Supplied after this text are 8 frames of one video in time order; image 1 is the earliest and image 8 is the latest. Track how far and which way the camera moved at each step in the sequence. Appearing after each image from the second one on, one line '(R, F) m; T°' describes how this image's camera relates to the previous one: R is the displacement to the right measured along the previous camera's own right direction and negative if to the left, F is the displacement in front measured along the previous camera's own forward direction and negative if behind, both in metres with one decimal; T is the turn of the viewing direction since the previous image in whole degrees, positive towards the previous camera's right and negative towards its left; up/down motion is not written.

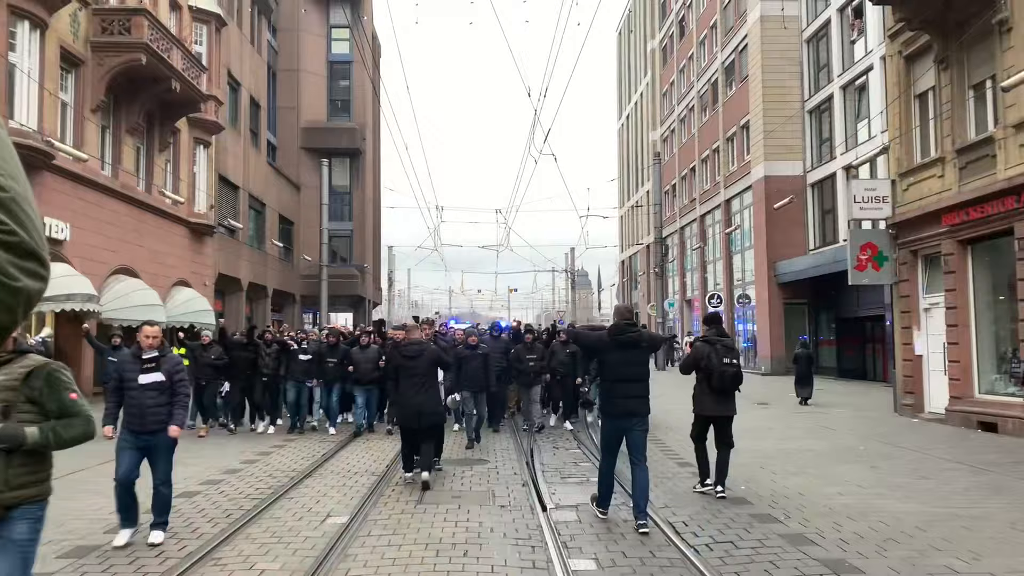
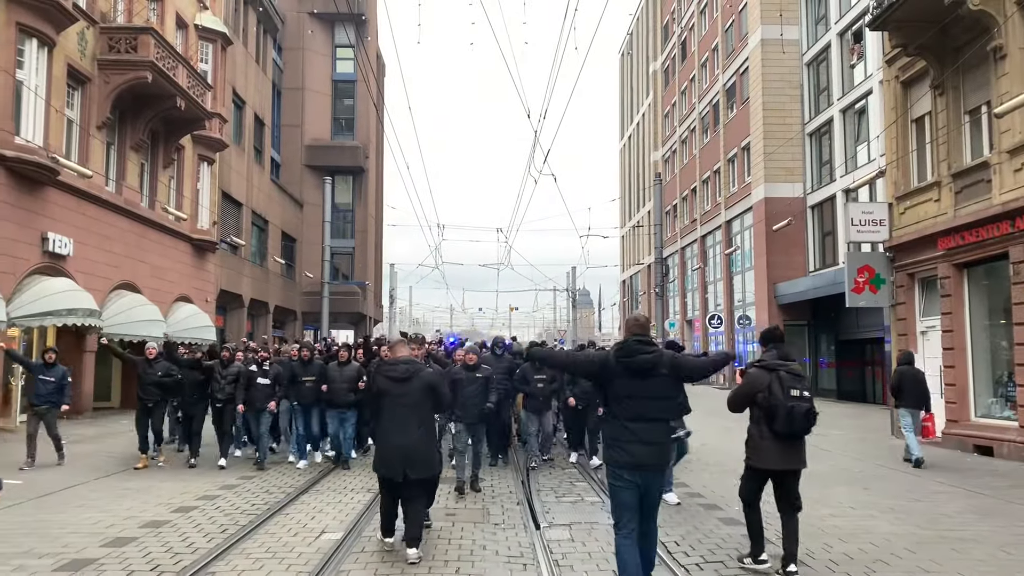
(+0.1, -0.1) m; 0°
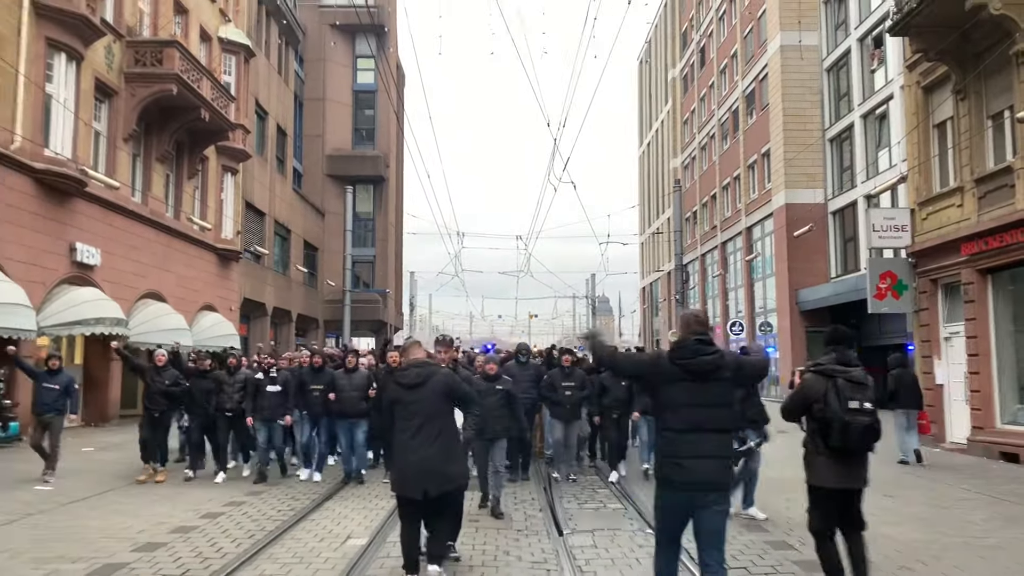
(0.0, -0.1) m; -1°
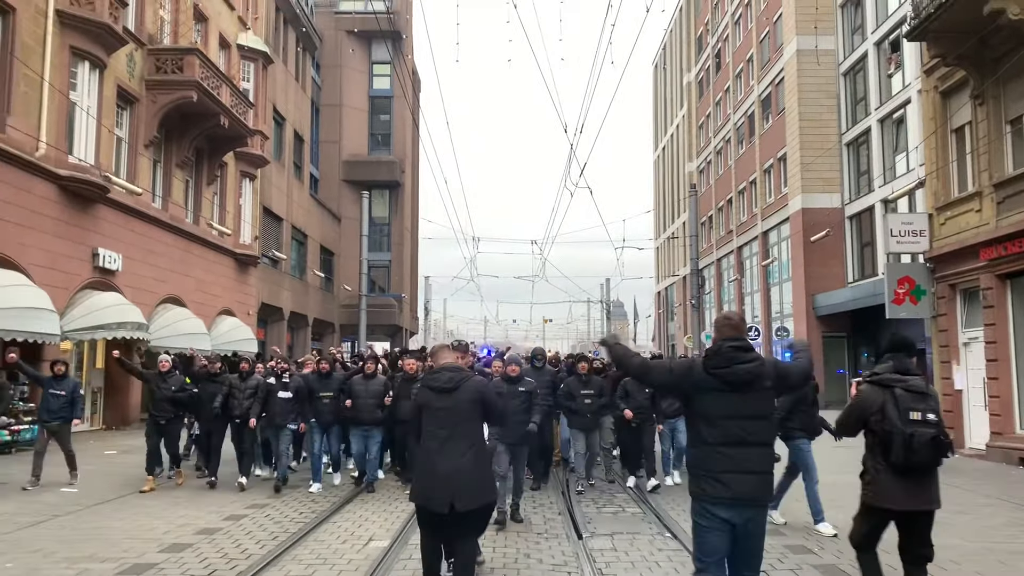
(-0.1, -0.1) m; -1°
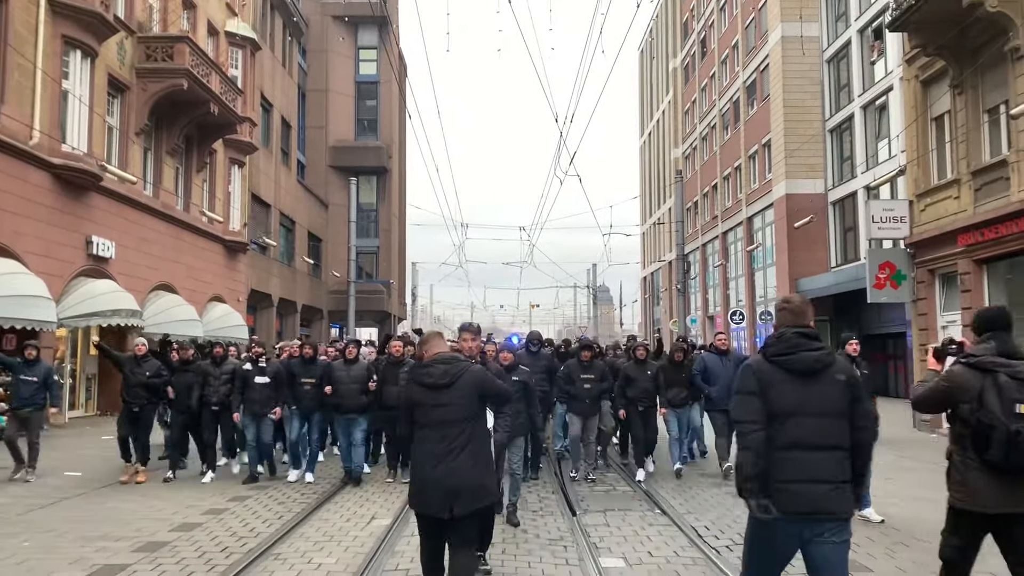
(-0.1, -0.3) m; +1°
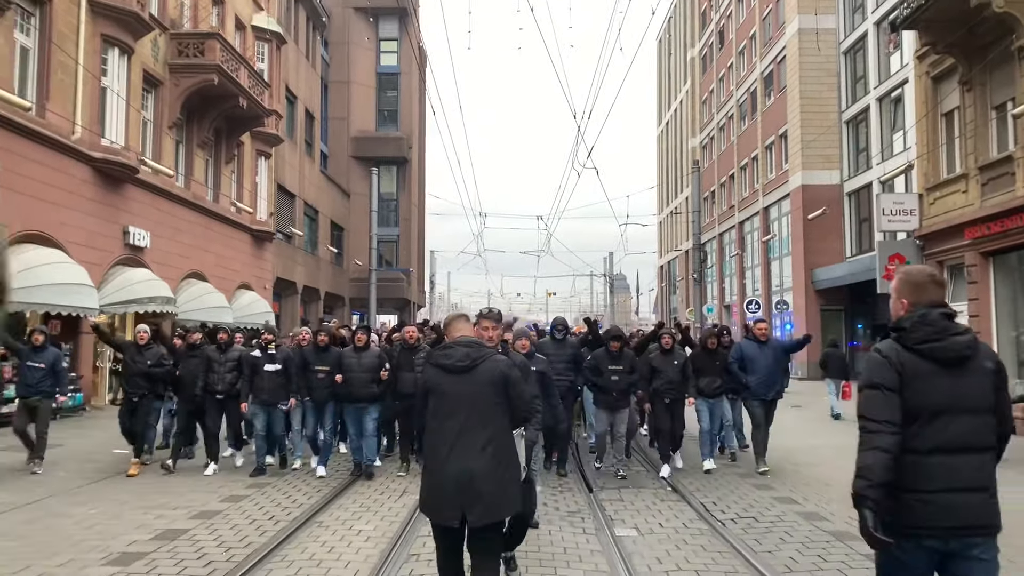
(0.0, -0.6) m; -1°
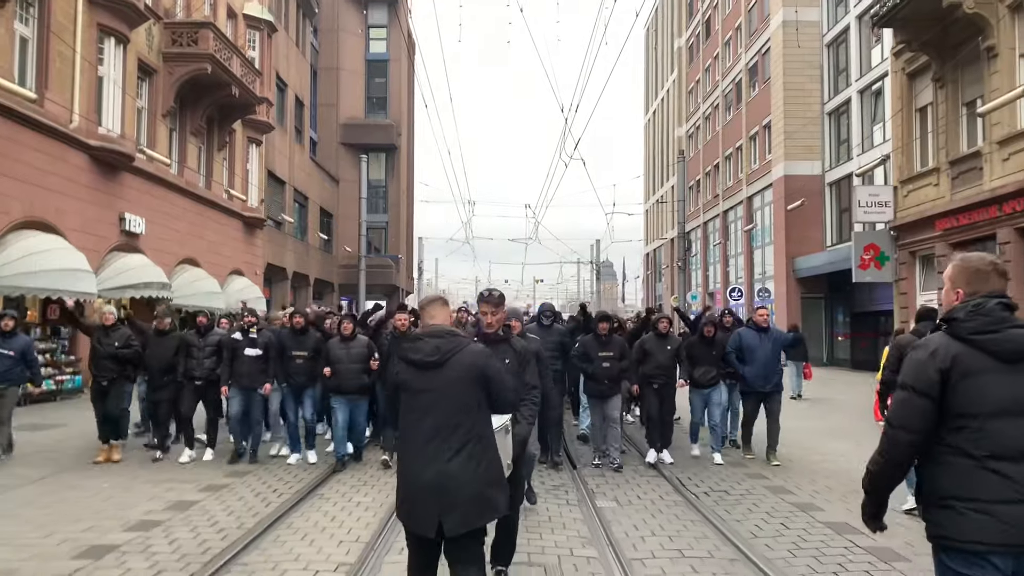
(0.0, -0.5) m; +1°
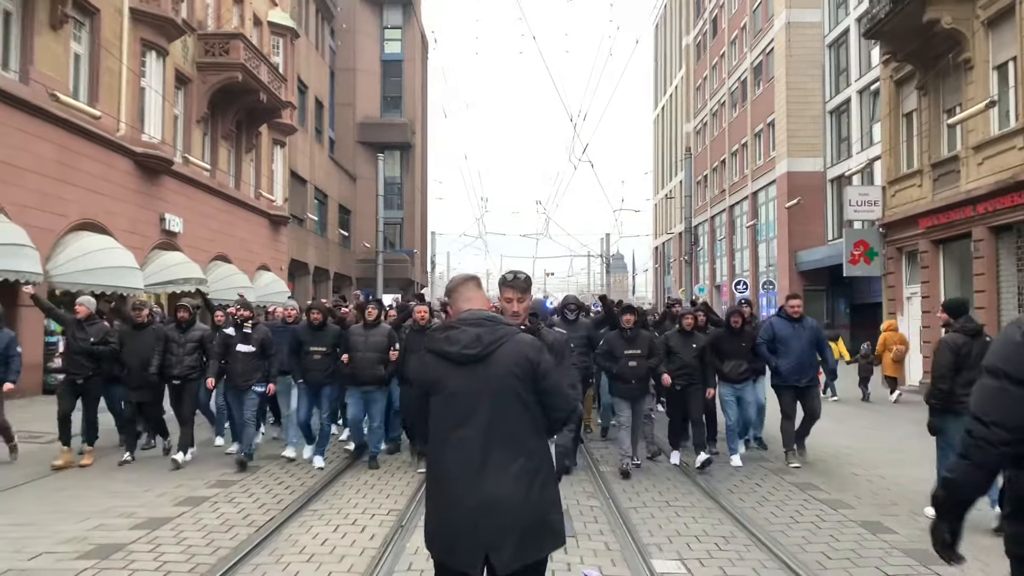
(0.0, -1.2) m; -1°
